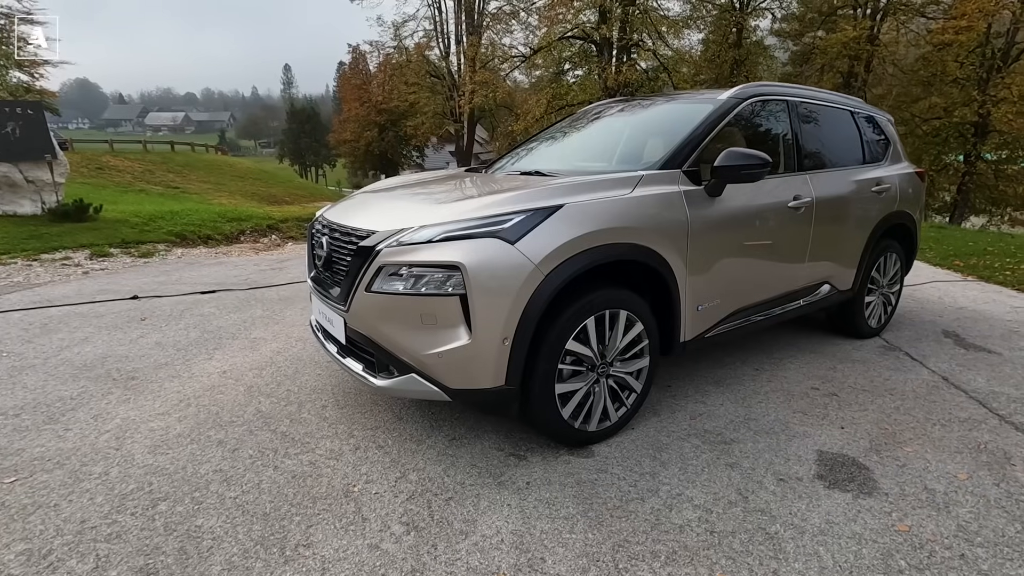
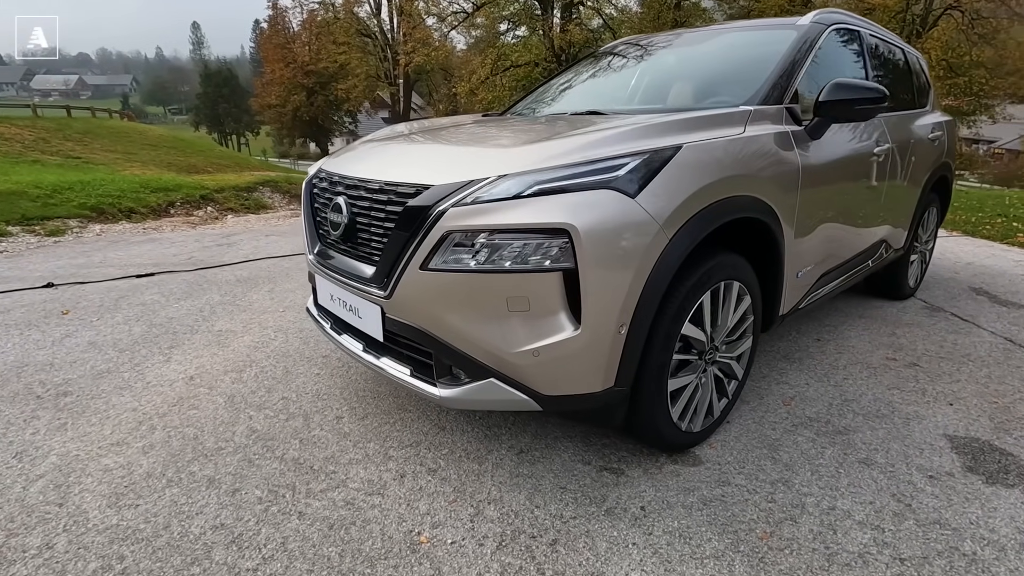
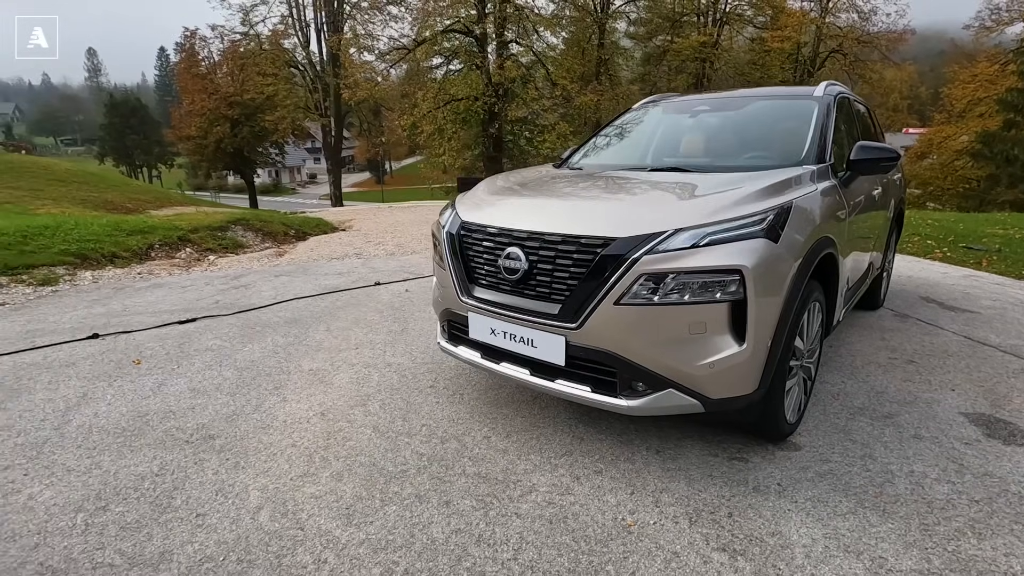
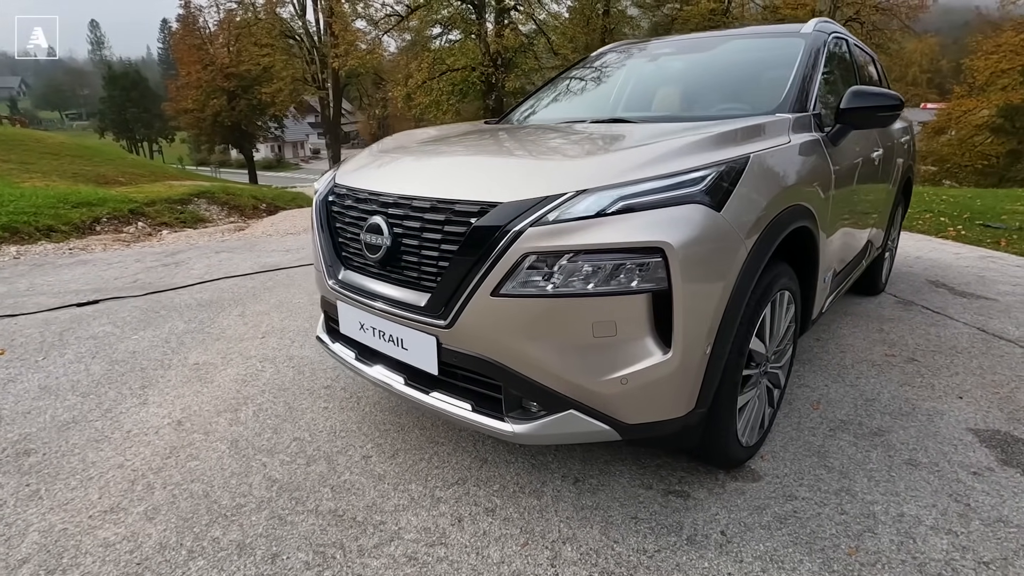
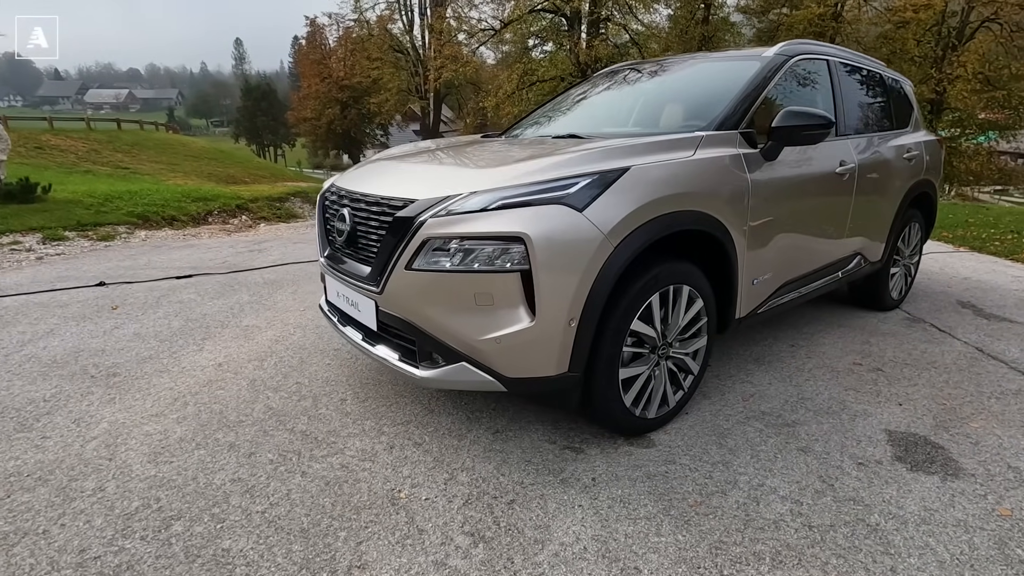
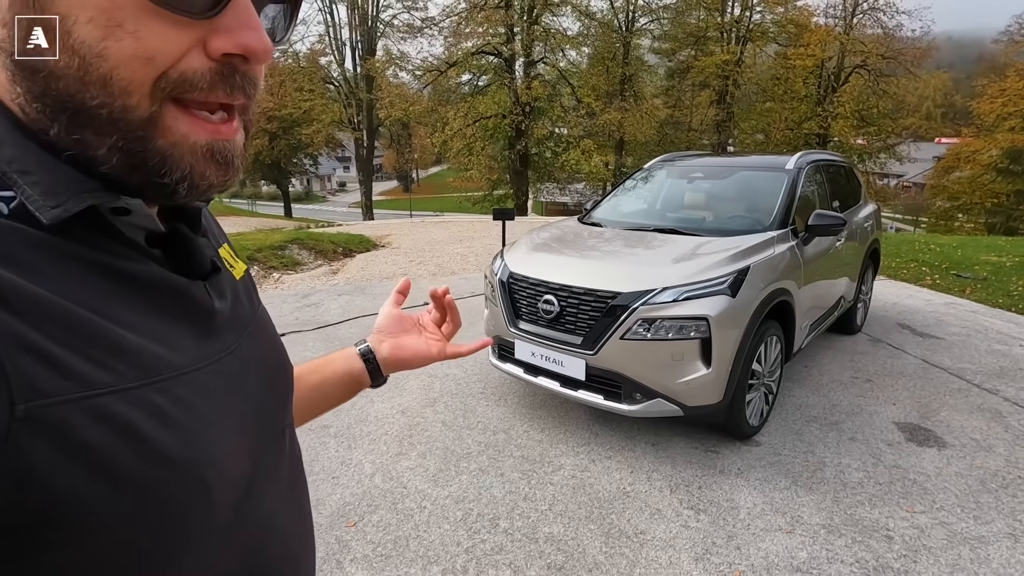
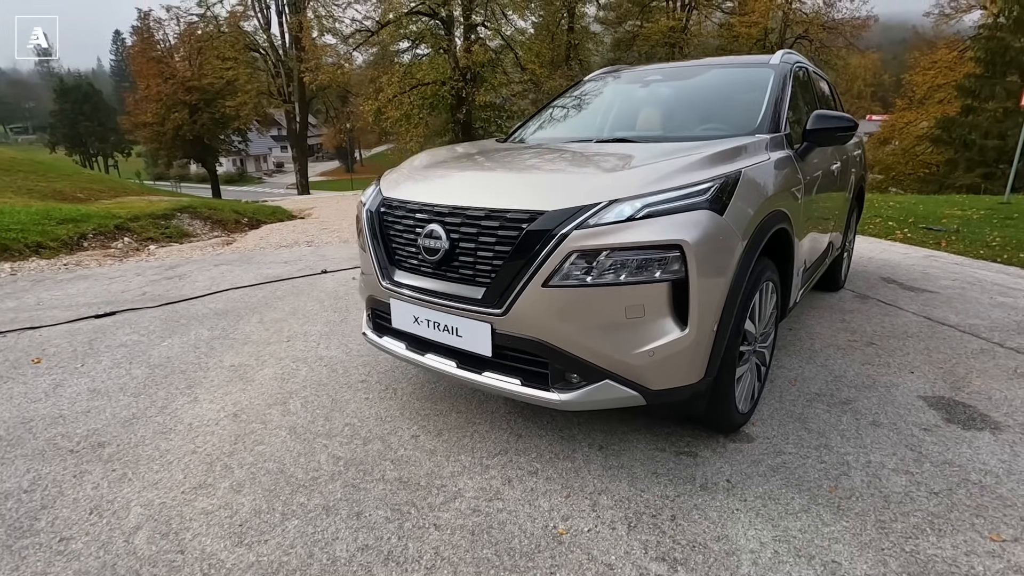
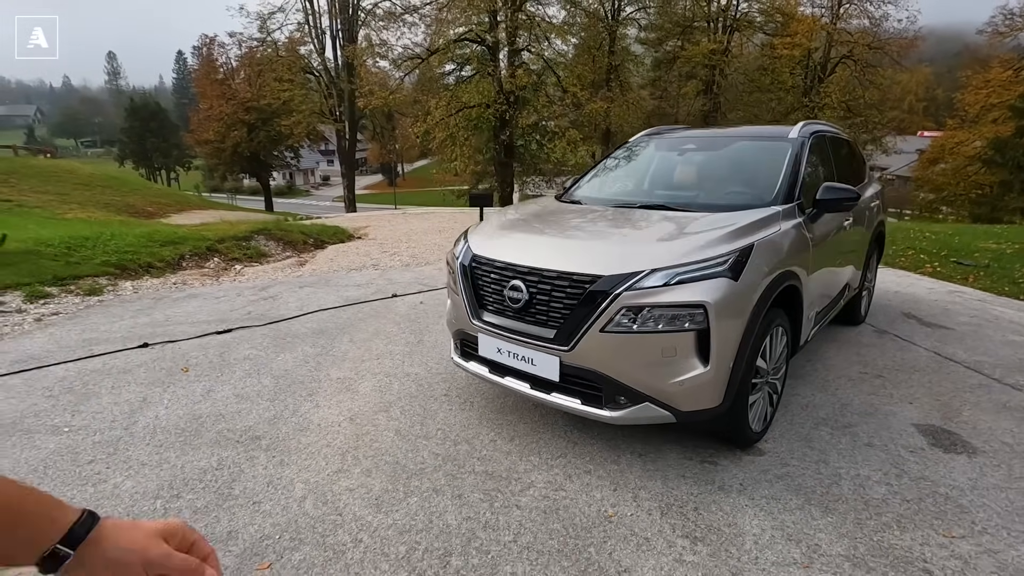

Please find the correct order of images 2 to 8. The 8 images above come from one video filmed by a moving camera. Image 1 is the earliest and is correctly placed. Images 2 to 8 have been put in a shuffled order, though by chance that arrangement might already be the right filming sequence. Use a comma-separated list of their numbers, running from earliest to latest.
5, 2, 4, 7, 3, 8, 6
